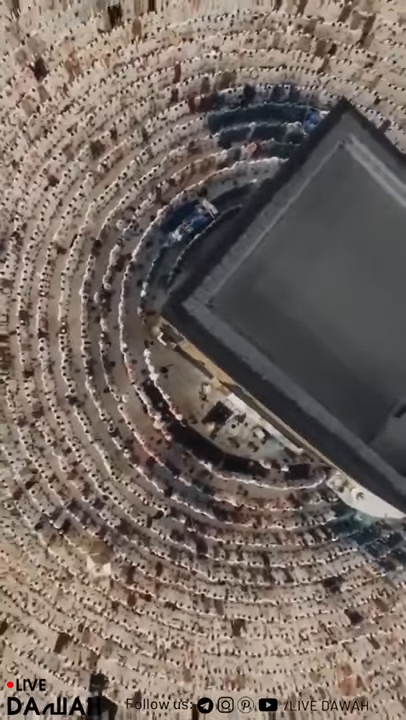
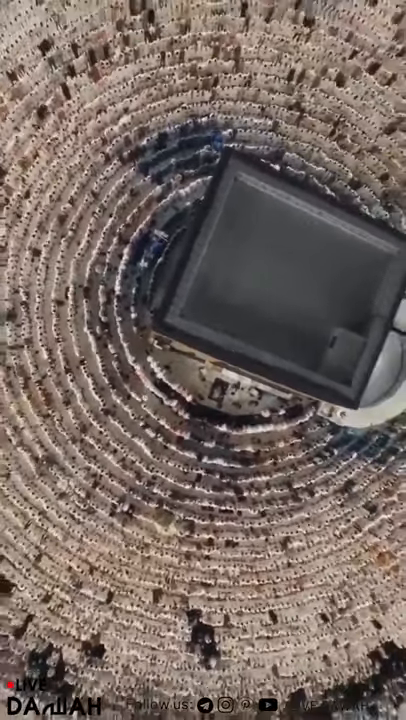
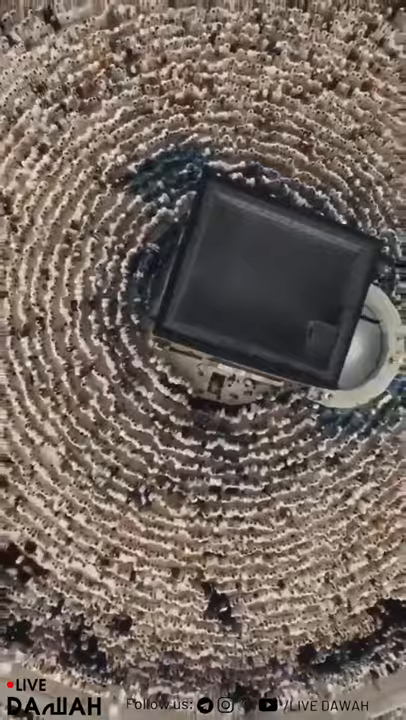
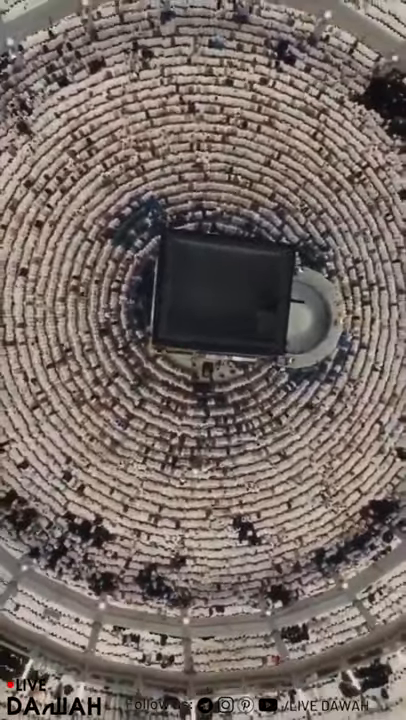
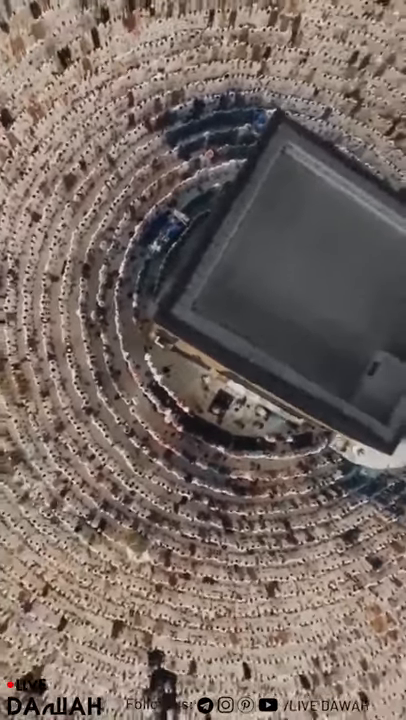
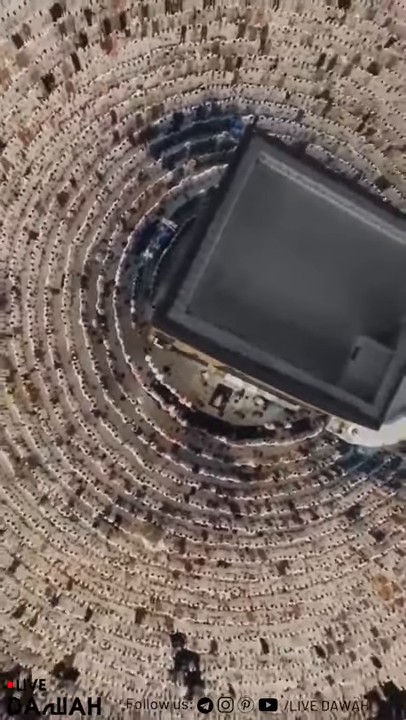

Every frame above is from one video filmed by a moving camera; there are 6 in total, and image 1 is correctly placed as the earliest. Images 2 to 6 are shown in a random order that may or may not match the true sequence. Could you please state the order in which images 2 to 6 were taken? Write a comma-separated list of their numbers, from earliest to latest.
5, 6, 2, 3, 4
